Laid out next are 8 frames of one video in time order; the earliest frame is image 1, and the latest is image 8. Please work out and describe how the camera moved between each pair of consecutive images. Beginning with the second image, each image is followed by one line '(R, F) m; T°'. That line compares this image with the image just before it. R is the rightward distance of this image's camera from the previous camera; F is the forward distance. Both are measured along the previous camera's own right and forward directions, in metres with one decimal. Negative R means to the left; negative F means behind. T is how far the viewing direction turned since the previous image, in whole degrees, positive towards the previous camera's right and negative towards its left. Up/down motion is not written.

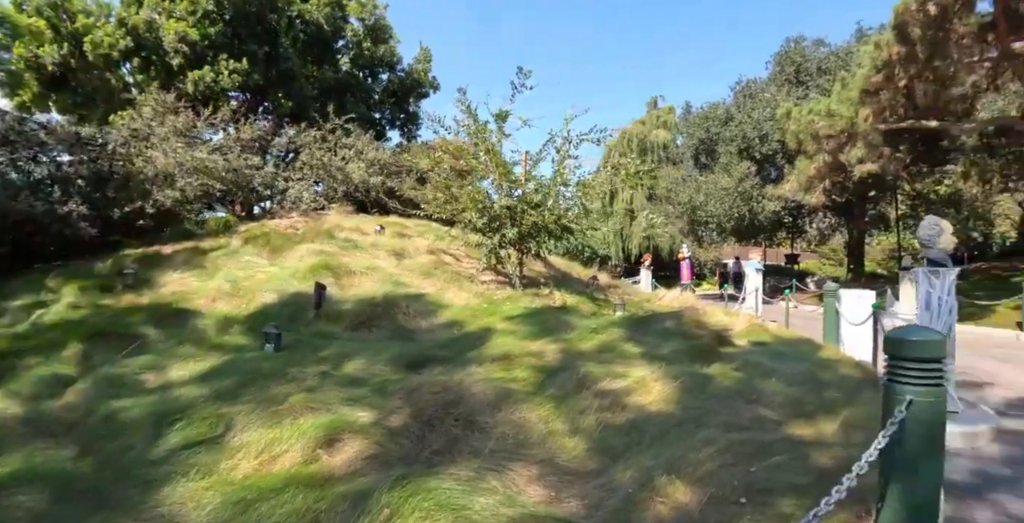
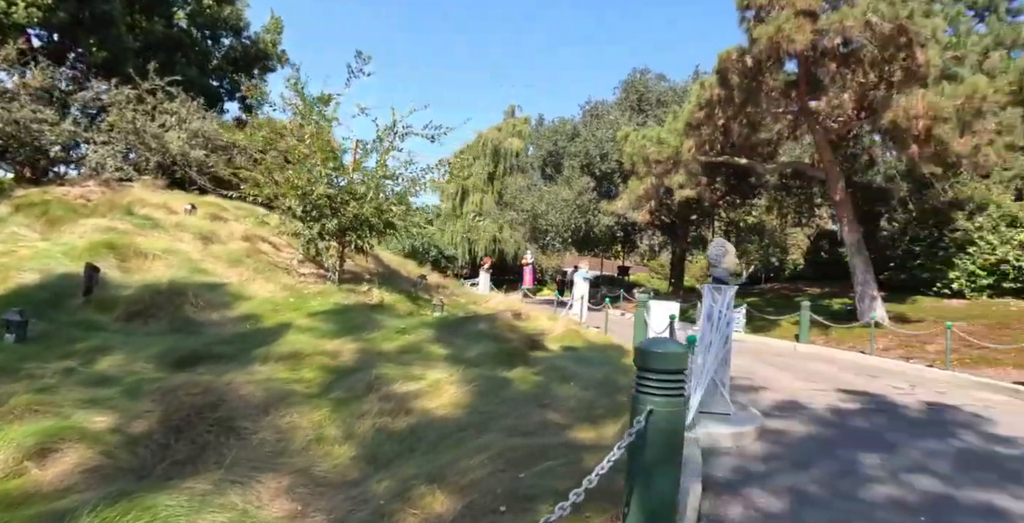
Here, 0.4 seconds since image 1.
(+1.1, +0.3) m; +14°
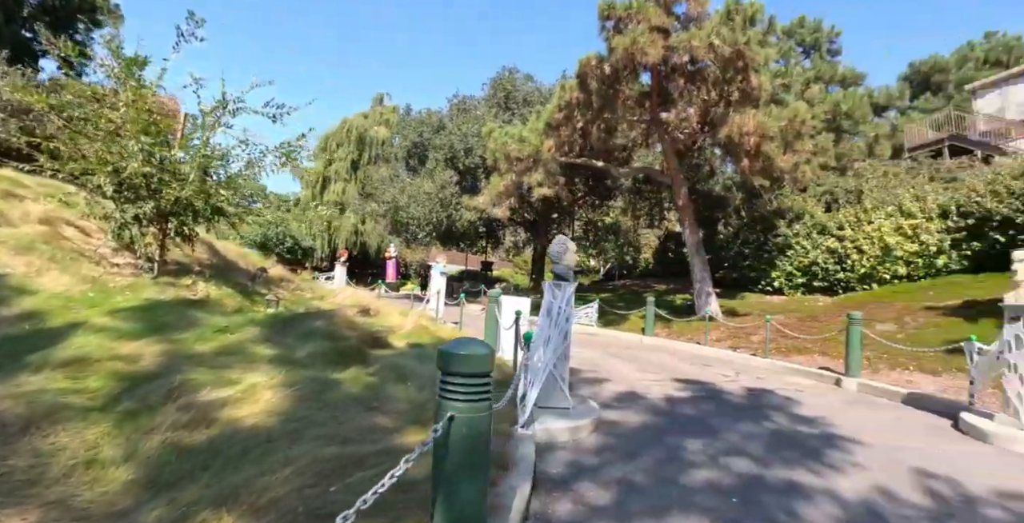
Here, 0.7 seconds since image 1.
(+0.7, +0.2) m; +13°
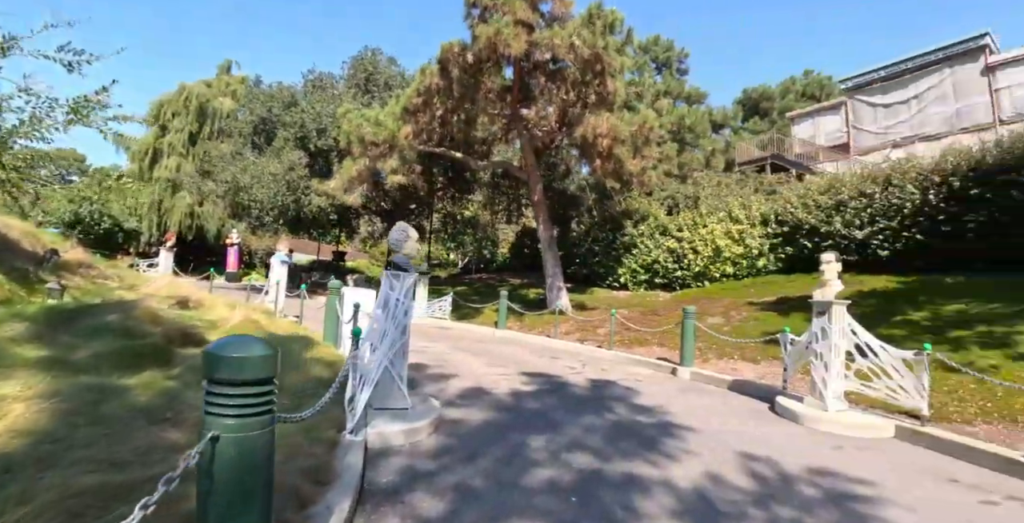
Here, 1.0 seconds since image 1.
(+0.4, +0.6) m; +14°
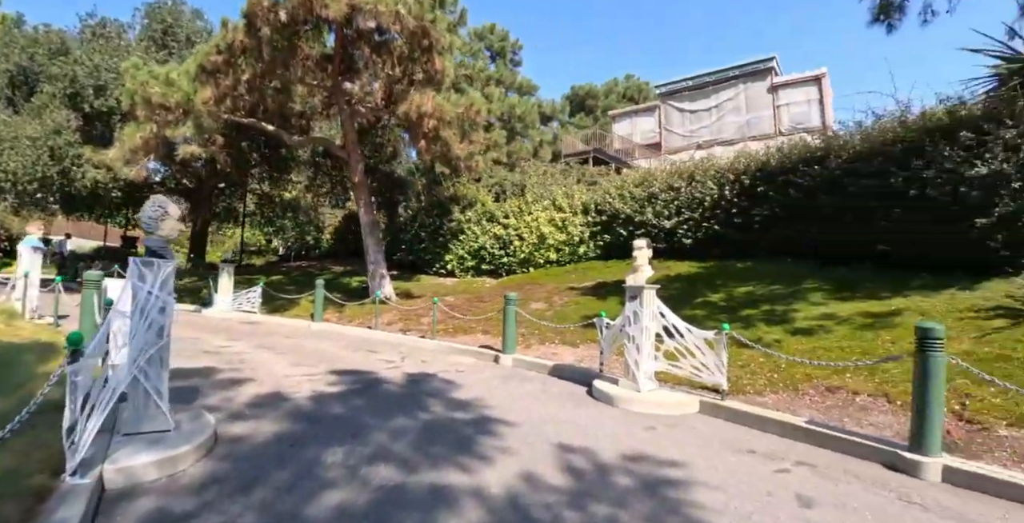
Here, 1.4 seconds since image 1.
(+0.4, +0.7) m; +17°
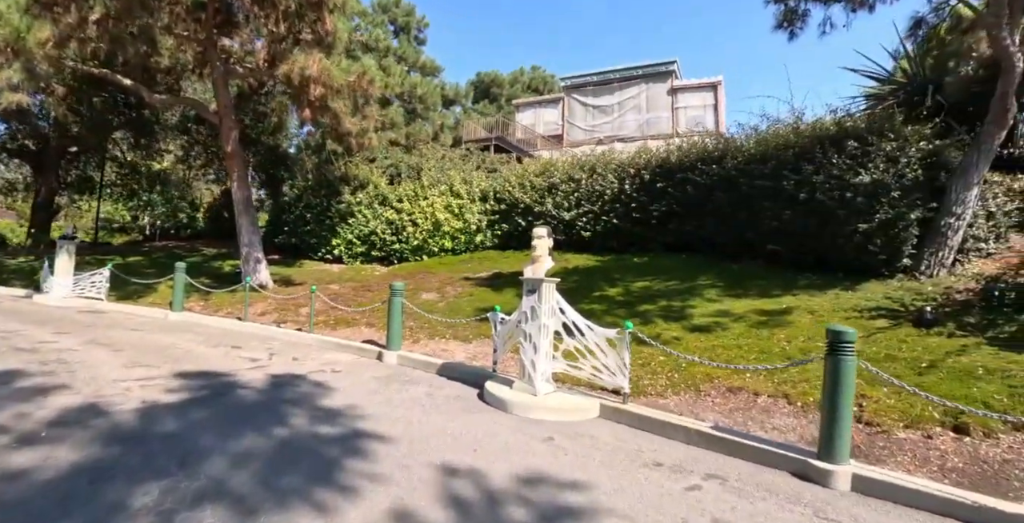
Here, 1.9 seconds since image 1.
(+0.1, +0.7) m; +10°
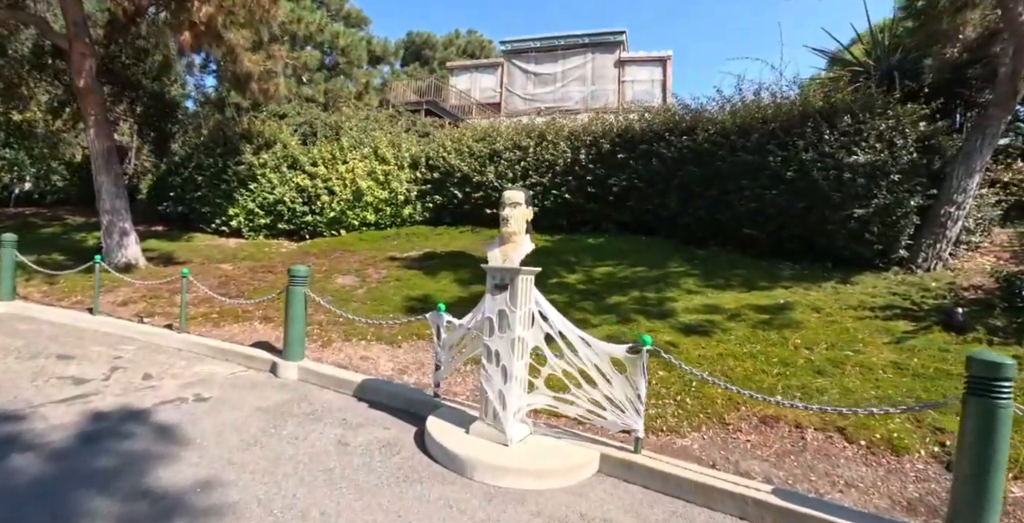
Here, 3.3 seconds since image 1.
(-0.2, +1.7) m; +8°
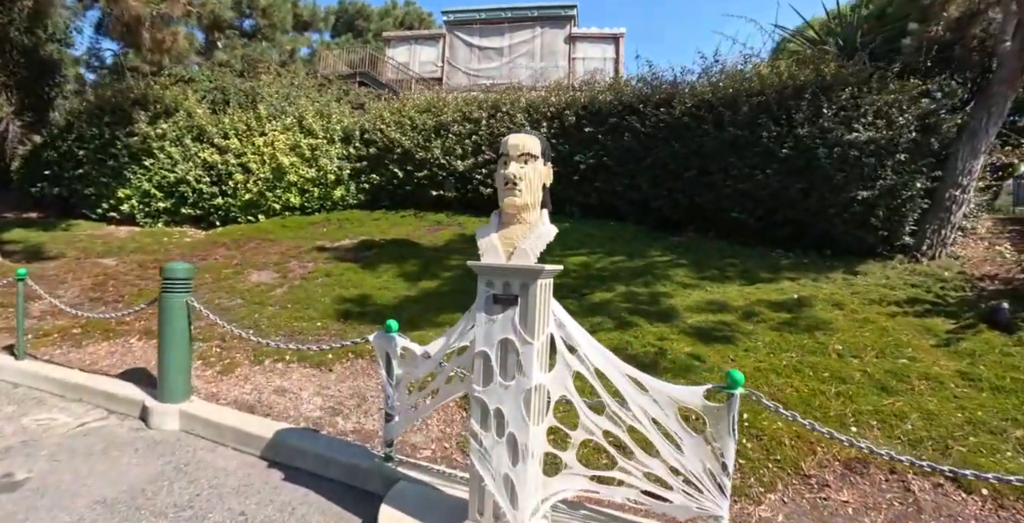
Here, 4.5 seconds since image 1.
(-0.3, +1.3) m; +7°
